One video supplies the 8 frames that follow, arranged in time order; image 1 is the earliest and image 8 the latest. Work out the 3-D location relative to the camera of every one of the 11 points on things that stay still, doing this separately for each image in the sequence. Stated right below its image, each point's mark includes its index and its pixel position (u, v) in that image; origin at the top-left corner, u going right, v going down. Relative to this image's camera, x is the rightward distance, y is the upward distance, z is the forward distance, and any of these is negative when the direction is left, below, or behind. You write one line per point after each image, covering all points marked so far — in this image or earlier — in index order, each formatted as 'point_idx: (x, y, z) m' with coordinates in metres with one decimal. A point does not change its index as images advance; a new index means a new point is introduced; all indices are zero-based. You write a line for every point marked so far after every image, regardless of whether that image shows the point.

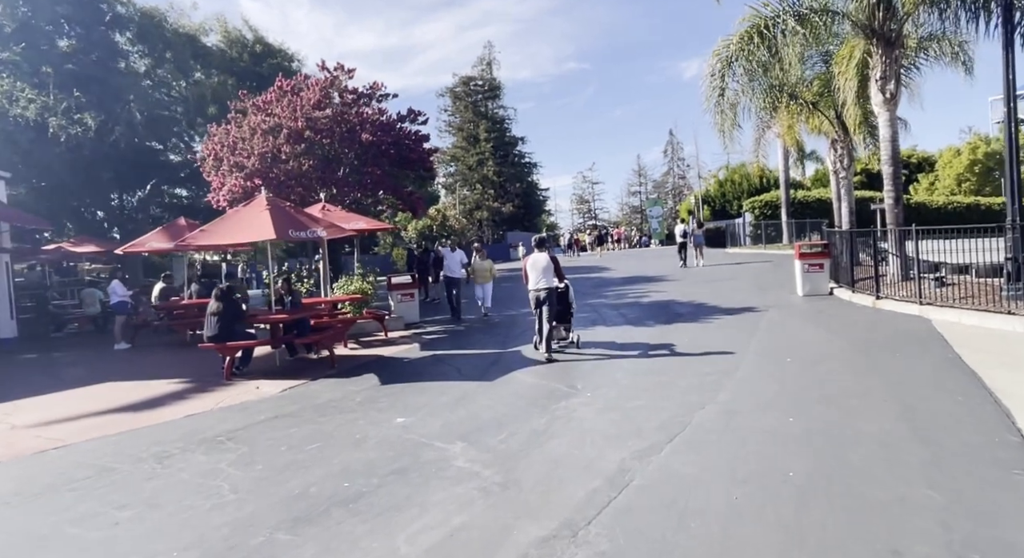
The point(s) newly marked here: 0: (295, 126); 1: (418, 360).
0: (-5.3, +3.7, +15.4) m
1: (-1.7, -1.4, +11.5) m
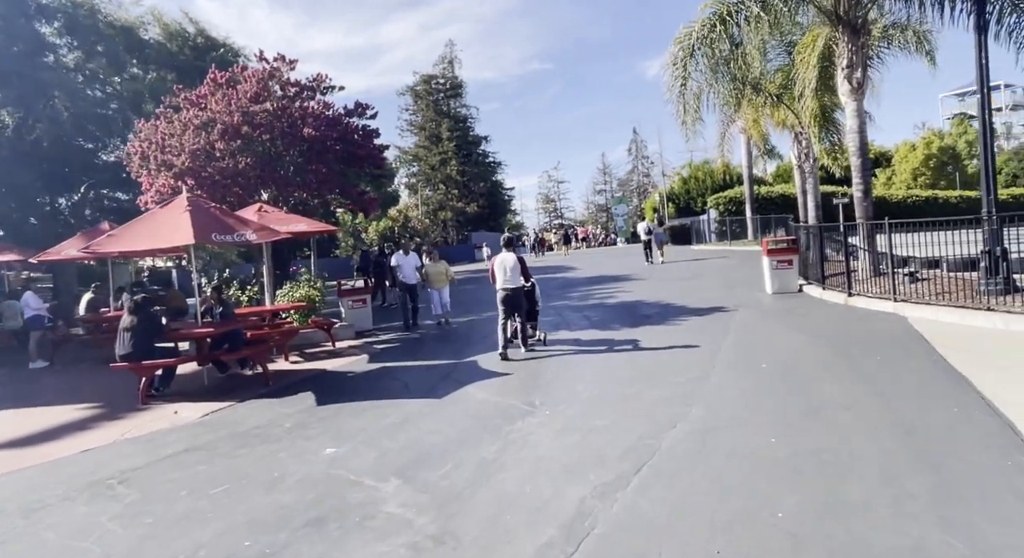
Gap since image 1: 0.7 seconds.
0: (-6.3, +3.5, +14.2) m
1: (-2.4, -1.5, +10.5) m
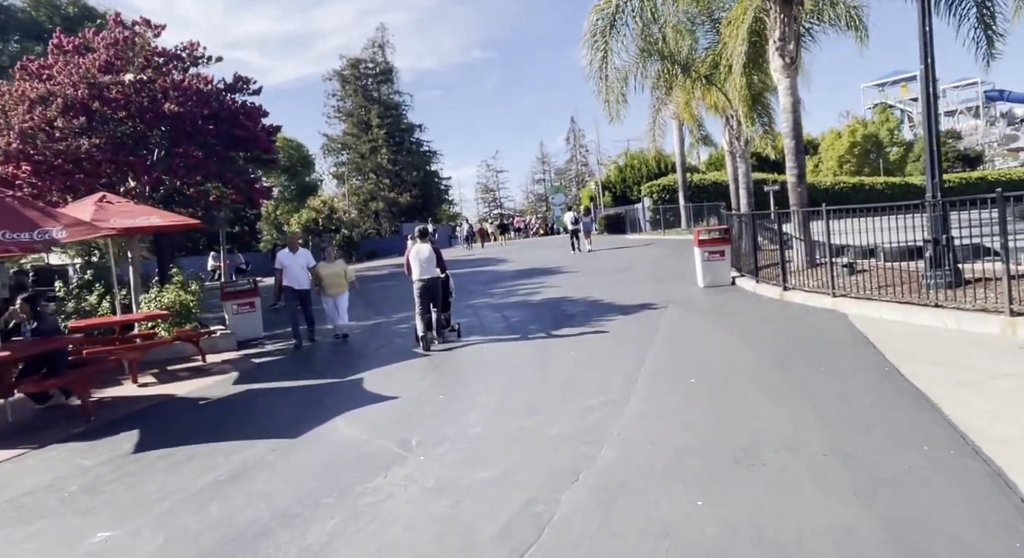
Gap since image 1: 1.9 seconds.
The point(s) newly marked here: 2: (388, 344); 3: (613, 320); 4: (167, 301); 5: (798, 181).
0: (-8.1, +3.5, +11.9) m
1: (-3.8, -1.6, +8.7) m
2: (-2.3, -1.2, +11.9) m
3: (+1.9, -0.8, +12.6) m
4: (-6.7, -0.4, +12.6) m
5: (+6.3, +2.1, +14.3) m
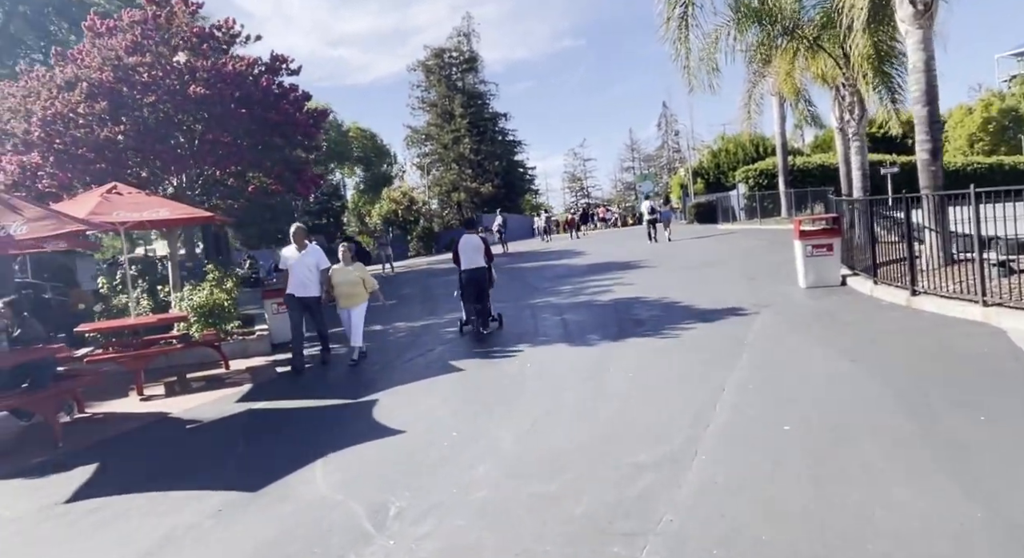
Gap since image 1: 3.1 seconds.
0: (-7.2, +3.5, +11.2) m
1: (-3.4, -1.6, +7.5) m
2: (-1.4, -1.2, +10.4) m
3: (+2.9, -0.8, +10.5) m
4: (-5.6, -0.4, +11.7) m
5: (+7.4, +2.1, +11.6) m
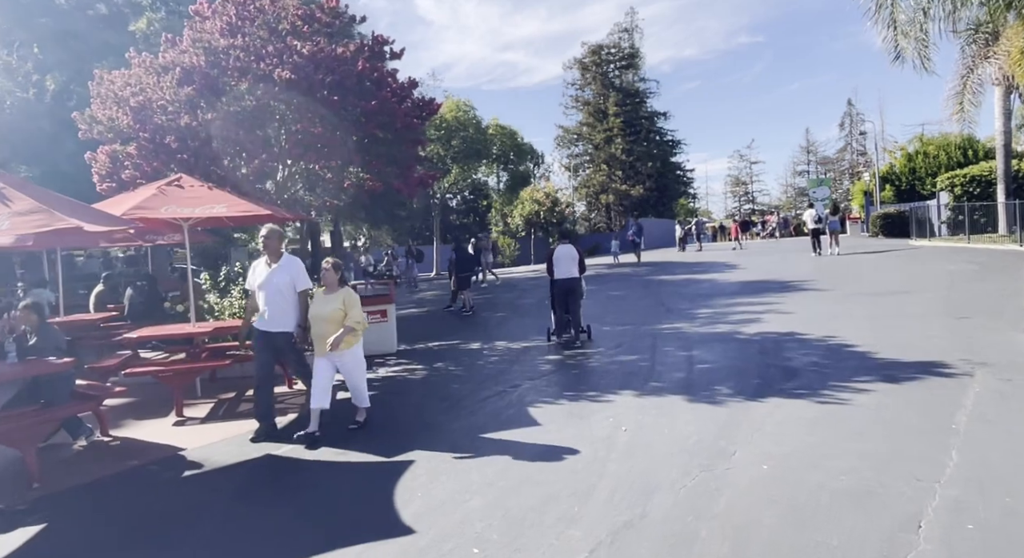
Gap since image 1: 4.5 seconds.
0: (-5.2, +3.5, +10.6) m
1: (-2.7, -1.8, +6.1) m
2: (0.0, -1.5, +8.5) m
3: (+4.2, -1.3, +7.6) m
4: (-3.8, -0.4, +10.8) m
5: (+9.0, +1.4, +7.6) m
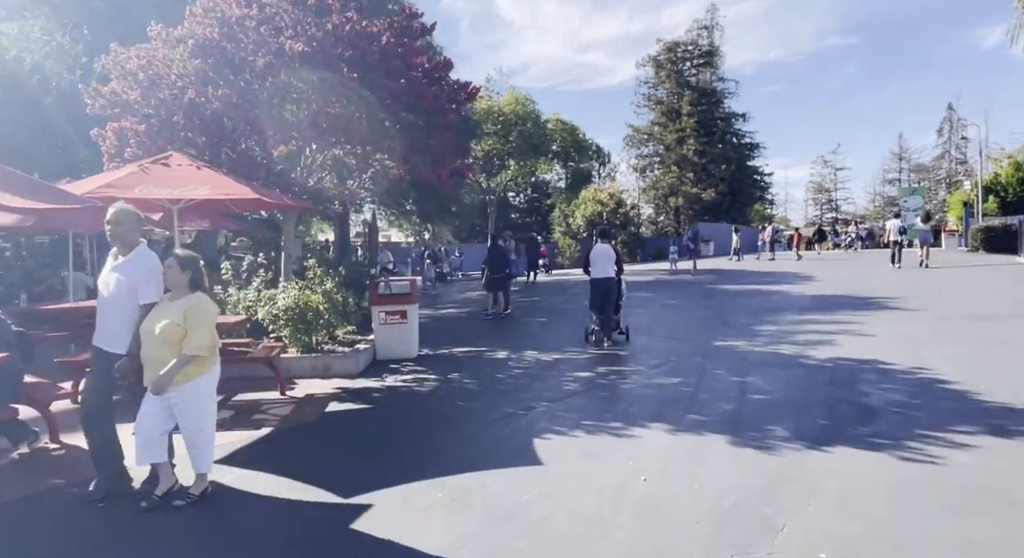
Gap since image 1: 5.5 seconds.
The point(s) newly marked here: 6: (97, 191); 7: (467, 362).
0: (-4.6, +3.7, +9.9) m
1: (-2.8, -1.7, +5.1) m
2: (+0.1, -1.5, +7.3) m
3: (+4.2, -1.5, +5.9) m
4: (-3.4, -0.3, +9.9) m
5: (+9.1, +1.0, +5.4) m
6: (-4.3, +0.9, +6.7) m
7: (-0.7, -1.3, +10.5) m
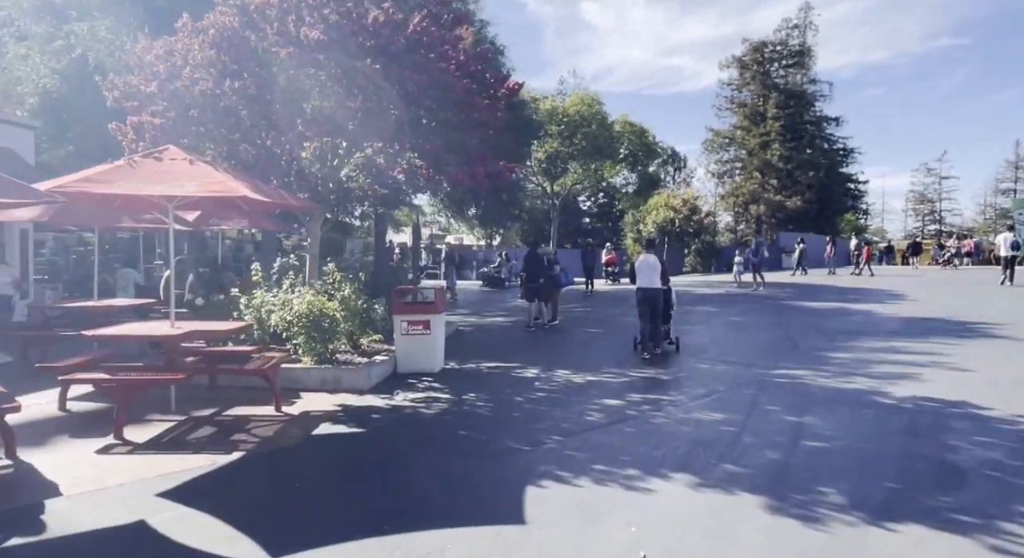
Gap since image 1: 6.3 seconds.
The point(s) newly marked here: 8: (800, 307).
0: (-4.1, +3.7, +9.5) m
1: (-3.0, -1.7, +4.5) m
2: (+0.1, -1.7, +6.3) m
3: (+4.0, -1.8, +4.5) m
4: (-3.0, -0.4, +9.3) m
5: (+8.9, +0.6, +3.4) m
6: (-4.2, +0.9, +6.3) m
7: (-0.3, -1.5, +9.6) m
8: (+8.3, -0.8, +18.7) m
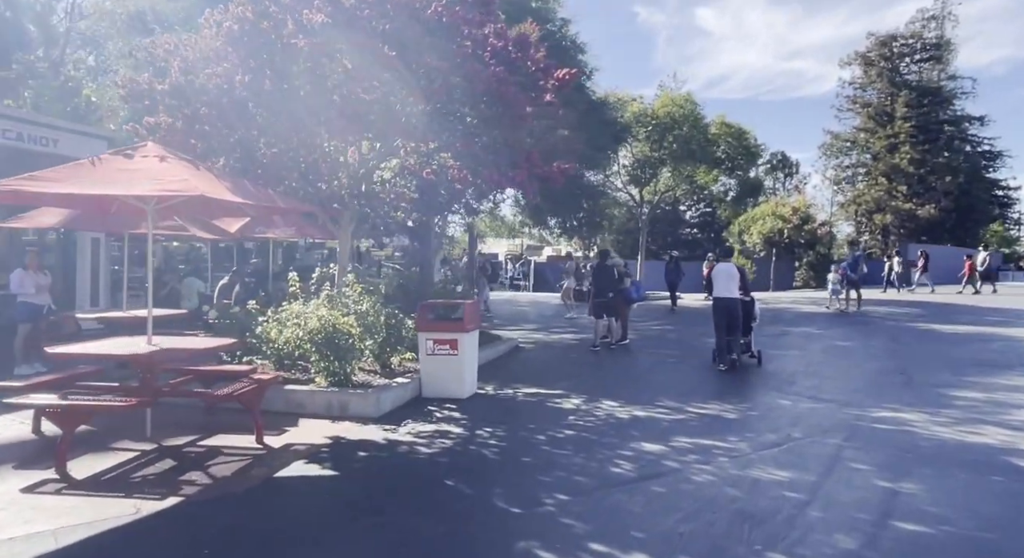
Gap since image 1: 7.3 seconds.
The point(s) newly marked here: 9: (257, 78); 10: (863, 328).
0: (-3.6, +3.5, +8.9) m
1: (-3.4, -1.8, +3.7) m
2: (0.0, -1.8, +5.0) m
3: (+3.5, -1.9, +2.6) m
4: (-2.6, -0.6, +8.5) m
5: (+8.2, +0.4, +0.7) m
6: (-4.2, +0.8, +5.7) m
7: (+0.1, -1.7, +8.3) m
8: (+10.1, -1.3, +15.9) m
9: (-3.3, +2.6, +8.6) m
10: (+9.0, -1.2, +16.6) m
